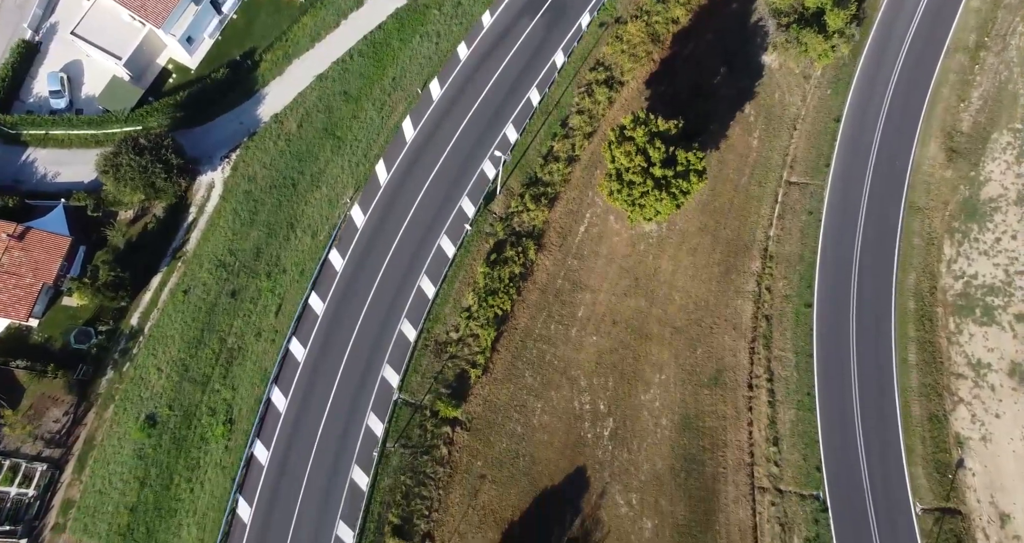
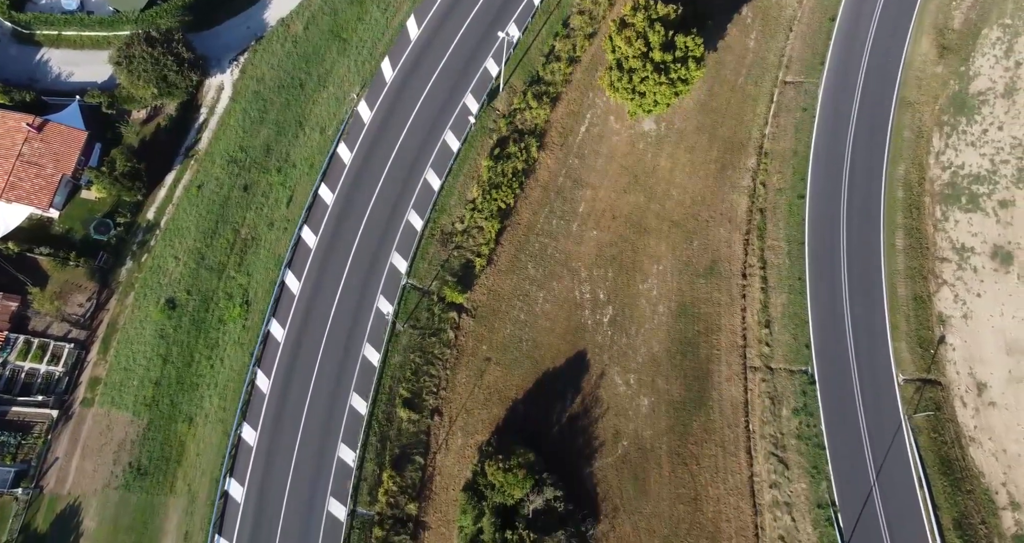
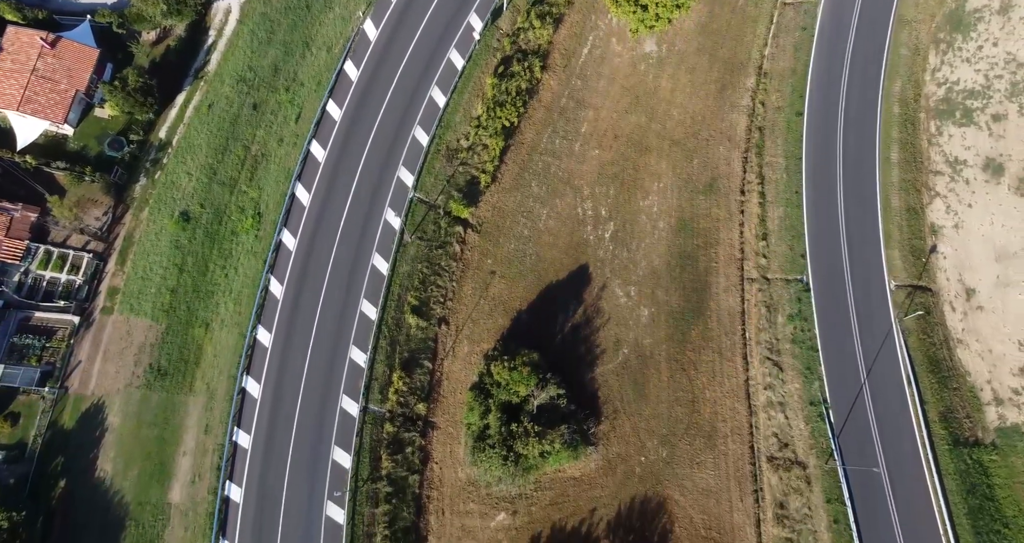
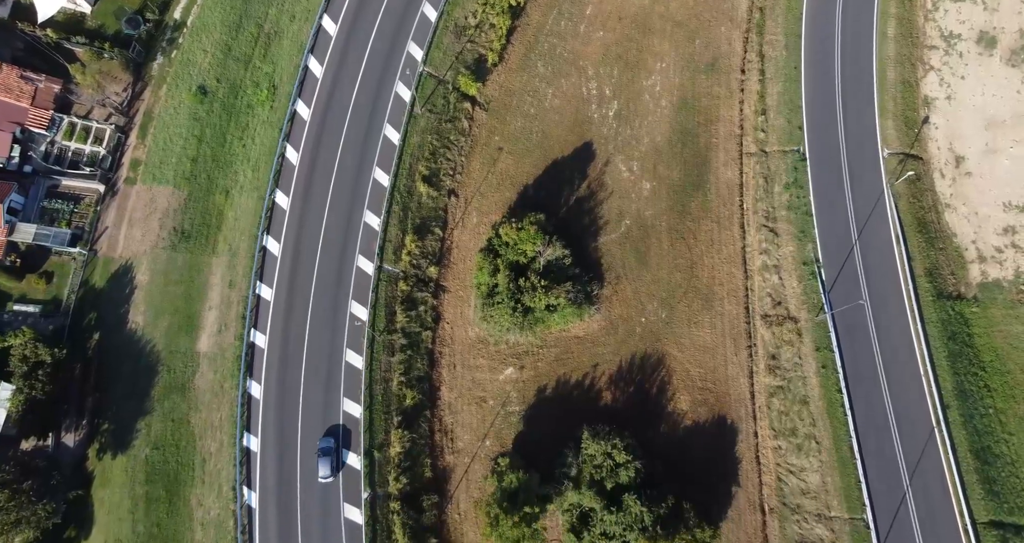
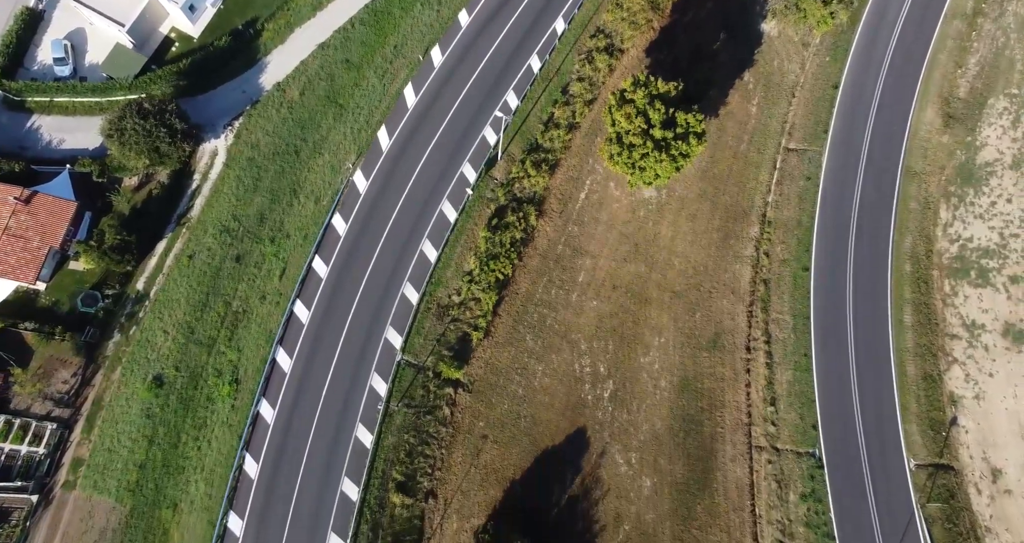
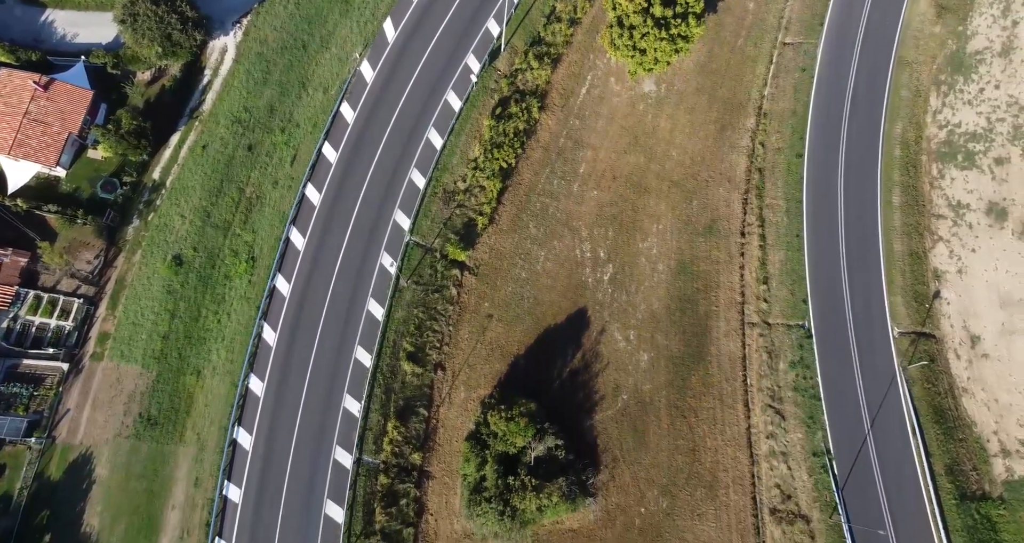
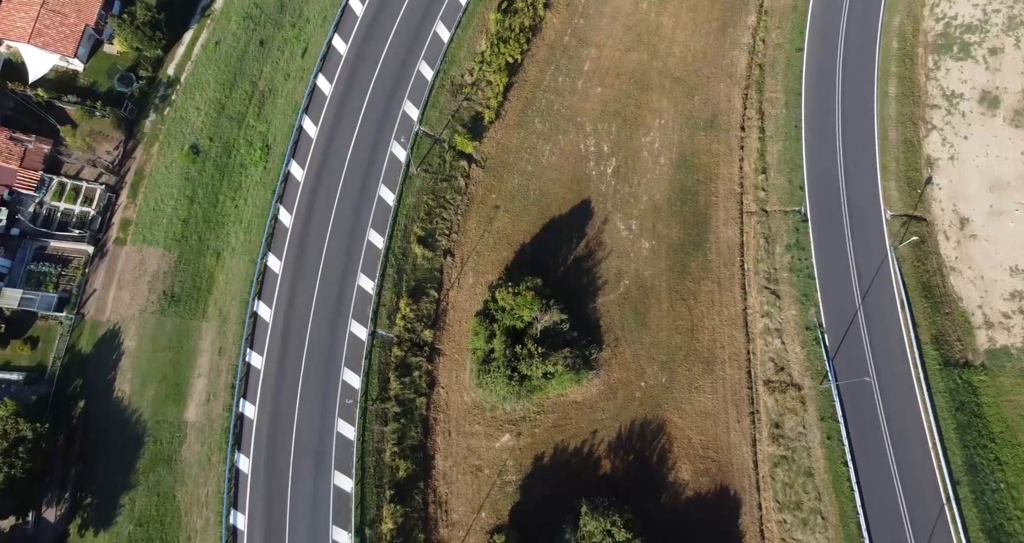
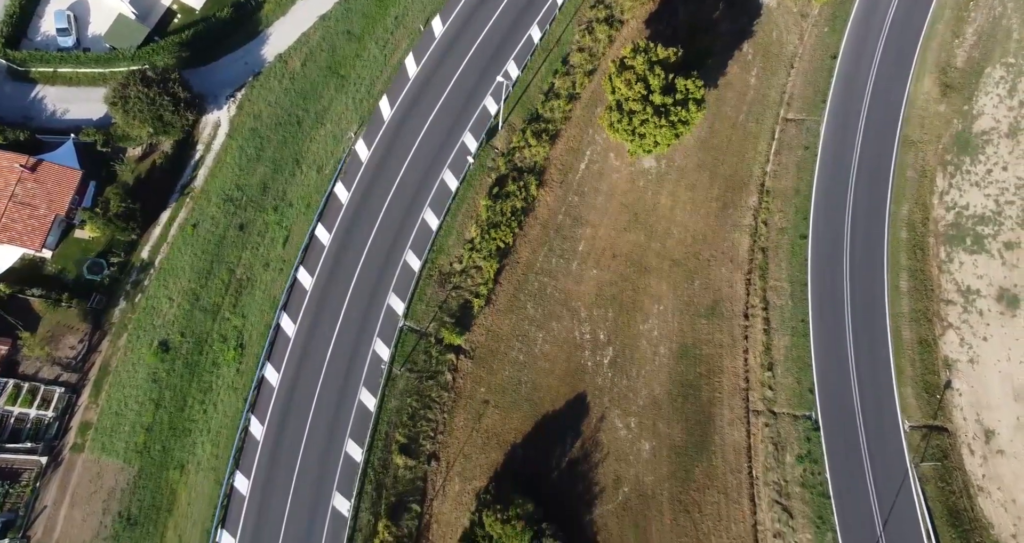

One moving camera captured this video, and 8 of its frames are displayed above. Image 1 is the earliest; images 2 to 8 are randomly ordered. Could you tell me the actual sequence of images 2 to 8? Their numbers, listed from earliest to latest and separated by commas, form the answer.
5, 8, 2, 6, 3, 7, 4
